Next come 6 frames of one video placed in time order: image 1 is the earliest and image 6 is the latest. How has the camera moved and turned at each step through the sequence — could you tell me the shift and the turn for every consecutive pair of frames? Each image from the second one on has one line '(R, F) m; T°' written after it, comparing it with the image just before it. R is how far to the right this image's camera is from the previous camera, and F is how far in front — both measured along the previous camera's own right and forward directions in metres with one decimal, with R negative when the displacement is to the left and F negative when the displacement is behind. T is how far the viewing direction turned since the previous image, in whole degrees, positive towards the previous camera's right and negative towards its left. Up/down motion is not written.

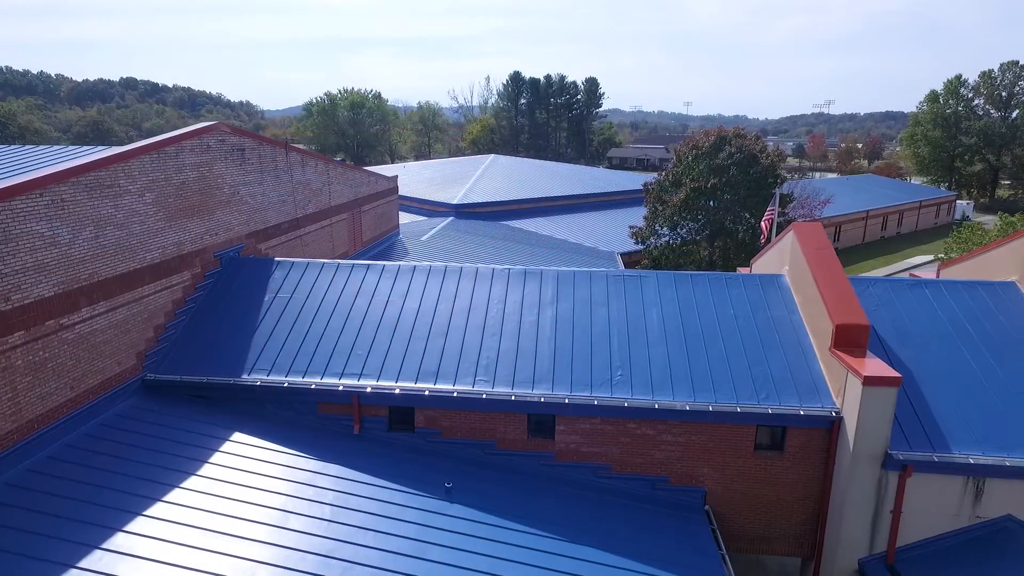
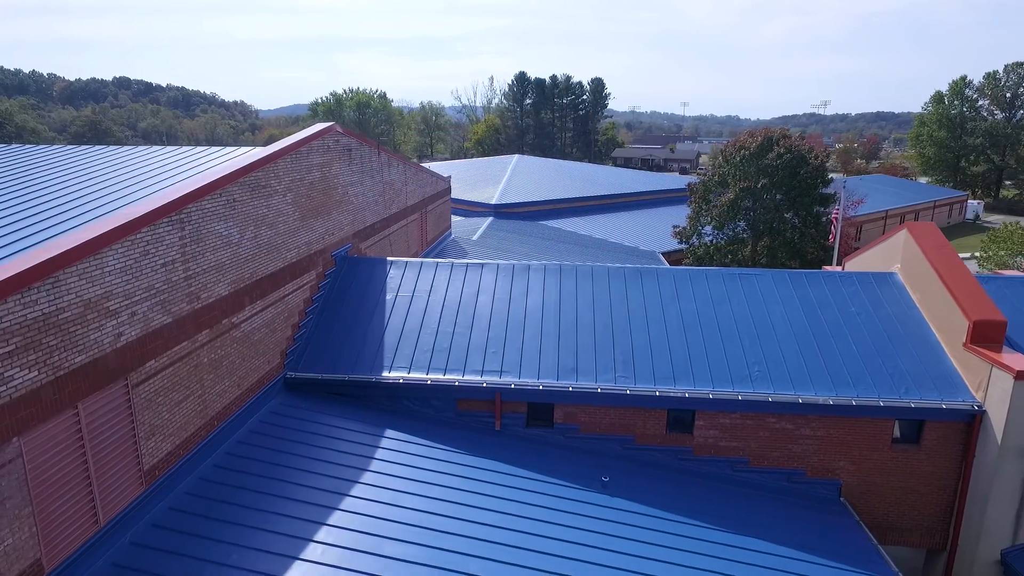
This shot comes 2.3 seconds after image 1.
(-2.5, -0.2) m; +1°
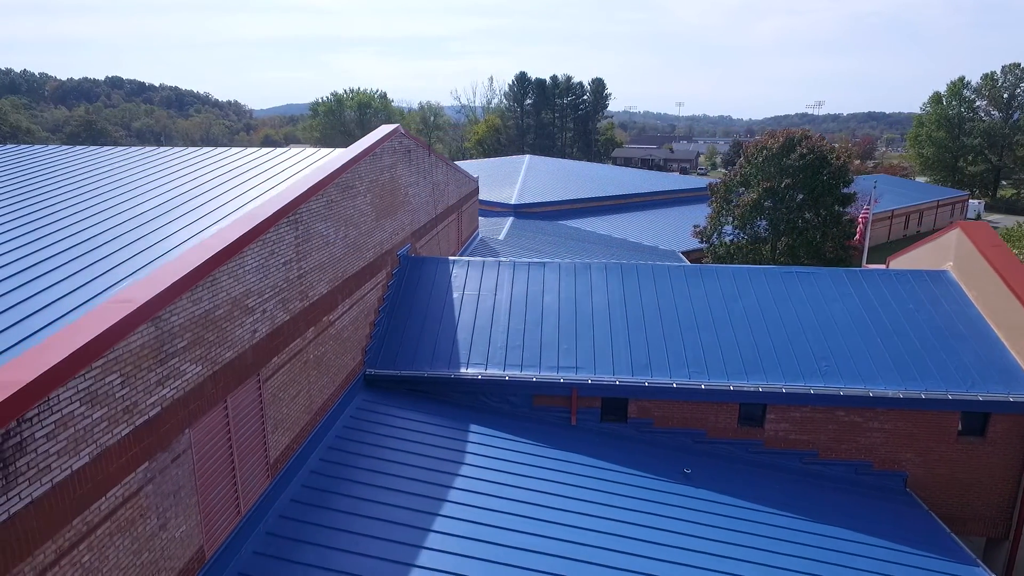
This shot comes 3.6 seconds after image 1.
(-1.4, -0.3) m; +1°
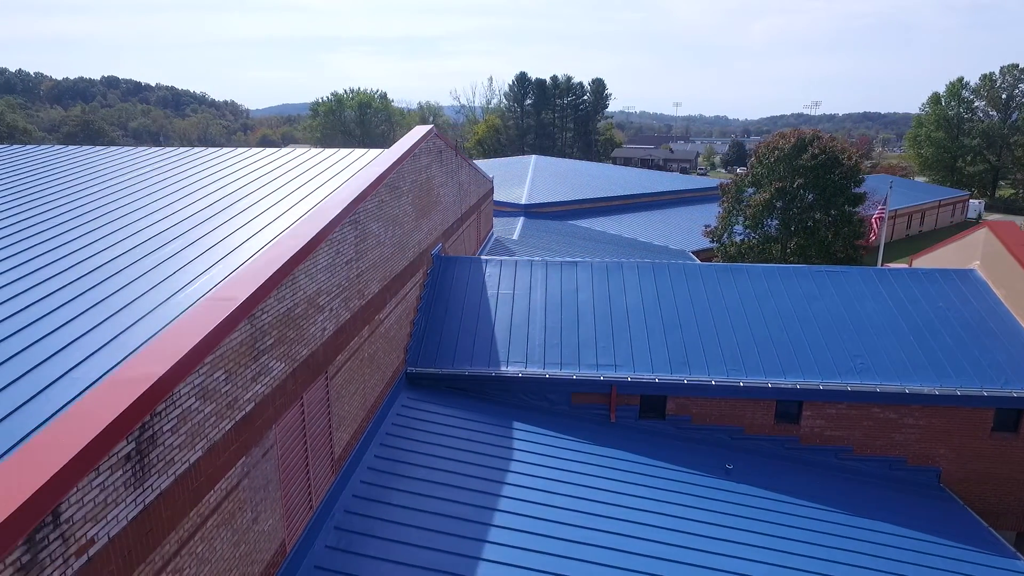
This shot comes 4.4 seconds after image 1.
(-0.8, -0.1) m; 0°
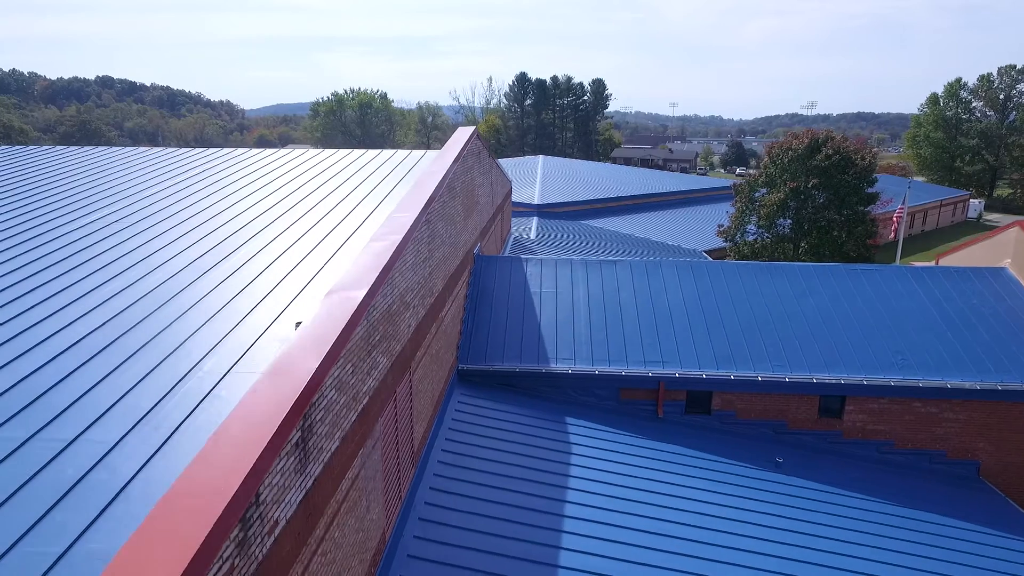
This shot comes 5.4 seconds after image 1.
(-1.0, -0.2) m; 0°
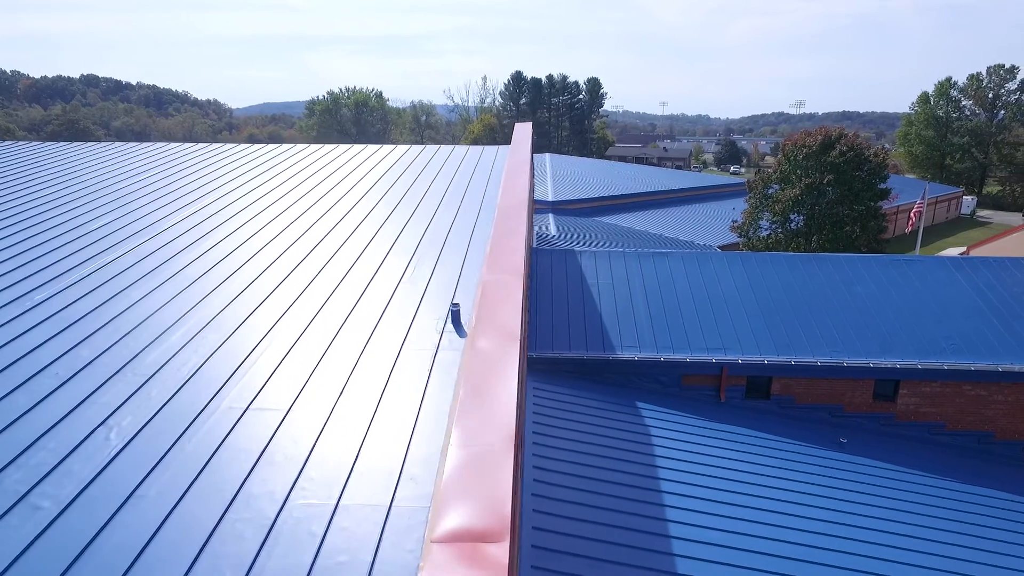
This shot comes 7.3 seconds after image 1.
(-1.5, -0.3) m; +1°
